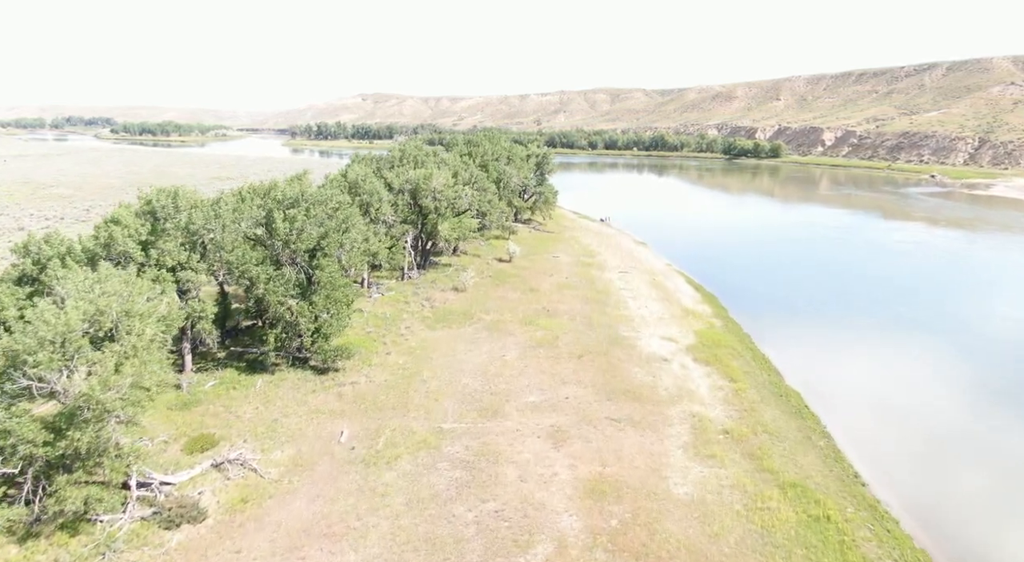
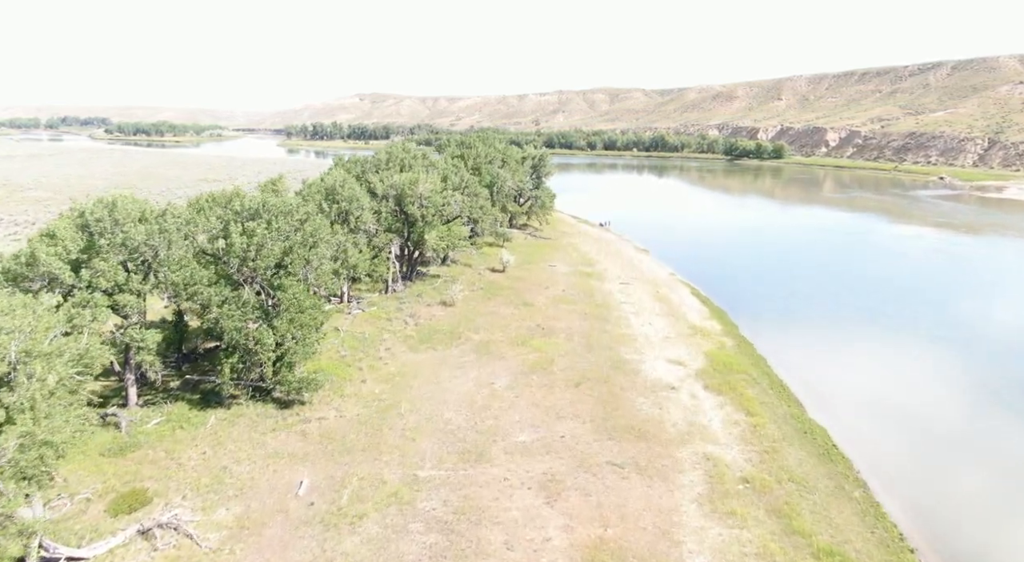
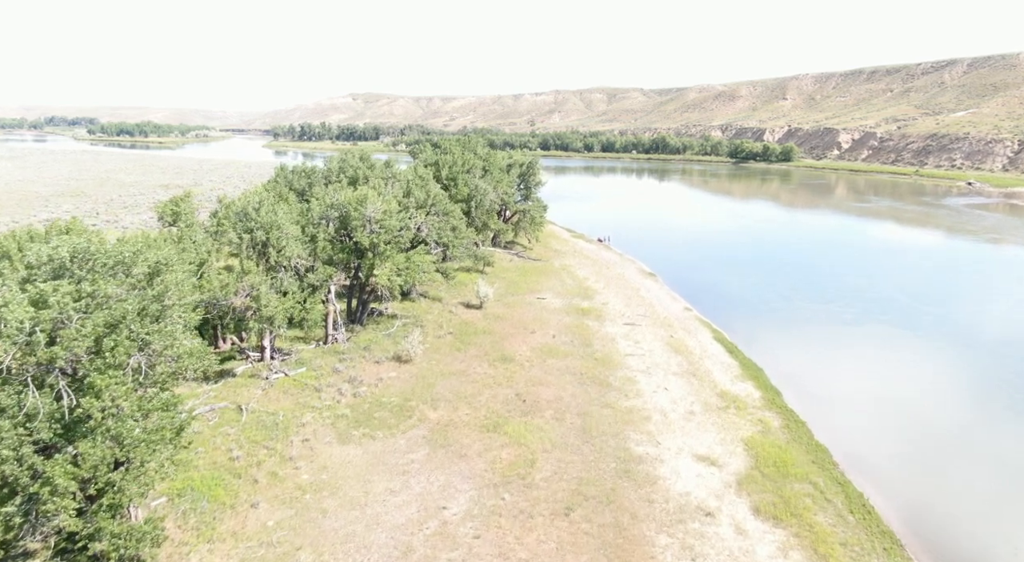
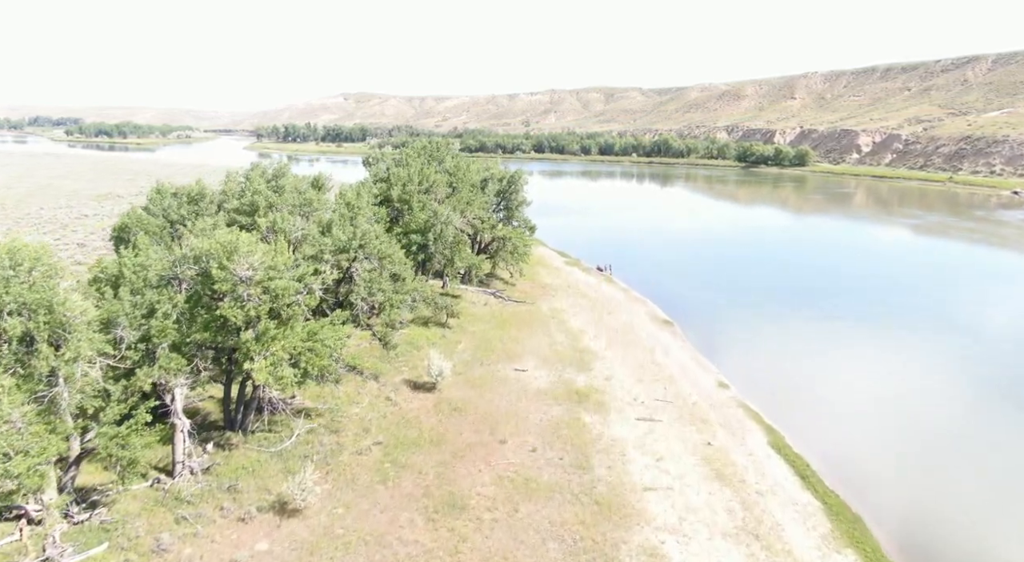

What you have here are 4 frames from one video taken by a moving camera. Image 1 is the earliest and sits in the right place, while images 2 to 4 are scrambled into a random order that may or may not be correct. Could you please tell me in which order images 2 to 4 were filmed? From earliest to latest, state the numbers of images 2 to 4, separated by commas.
2, 3, 4
